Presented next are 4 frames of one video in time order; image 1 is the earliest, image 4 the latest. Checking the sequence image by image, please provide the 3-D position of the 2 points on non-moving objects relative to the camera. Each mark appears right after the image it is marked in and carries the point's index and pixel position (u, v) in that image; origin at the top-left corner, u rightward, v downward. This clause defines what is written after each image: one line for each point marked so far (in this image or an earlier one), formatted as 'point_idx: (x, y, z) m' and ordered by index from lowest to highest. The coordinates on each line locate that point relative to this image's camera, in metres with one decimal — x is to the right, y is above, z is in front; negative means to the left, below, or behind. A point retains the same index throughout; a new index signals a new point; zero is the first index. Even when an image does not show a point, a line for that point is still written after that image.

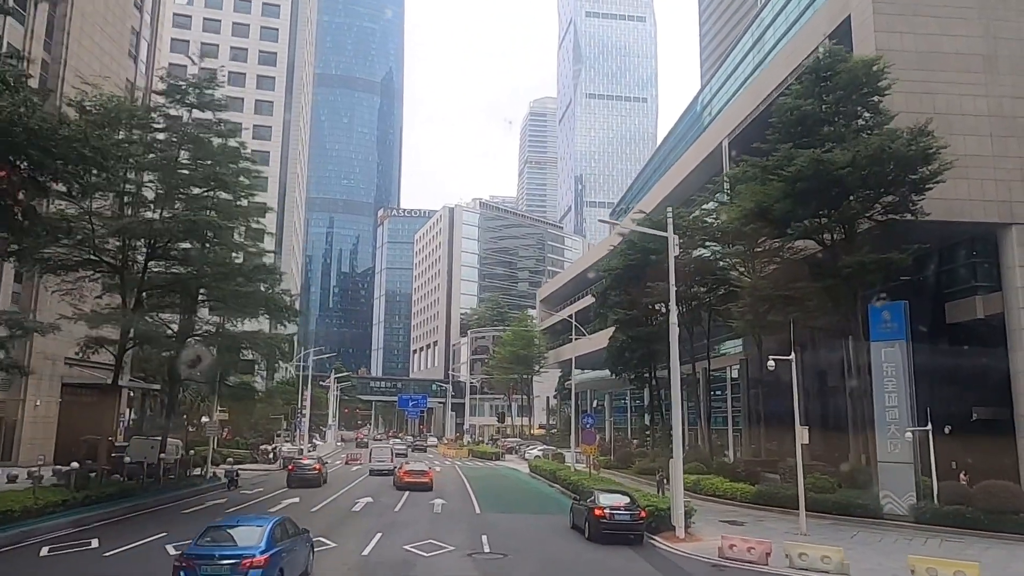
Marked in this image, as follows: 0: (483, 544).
0: (-0.8, -6.7, +19.8) m
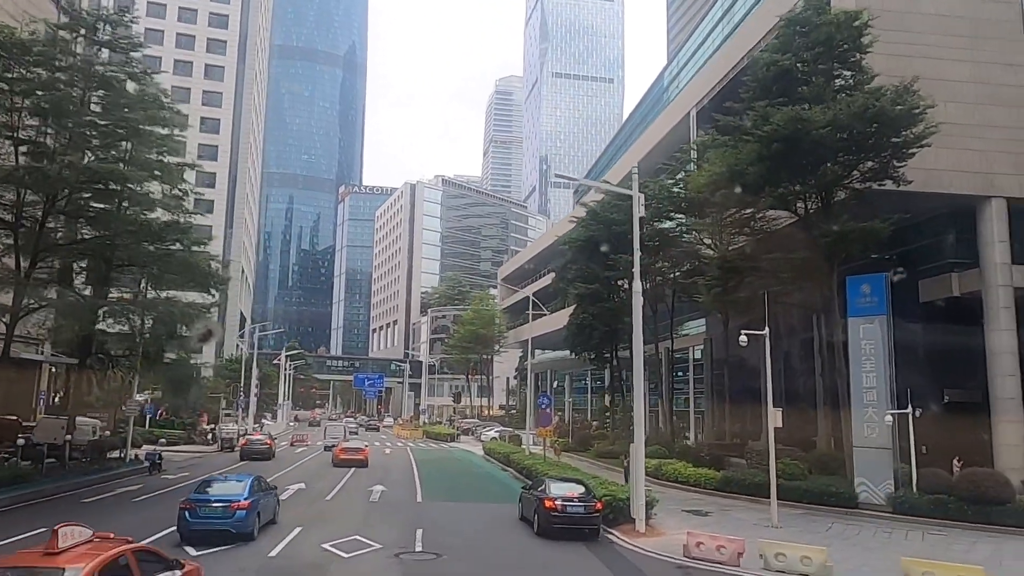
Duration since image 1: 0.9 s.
0: (-2.2, -5.7, +17.3) m
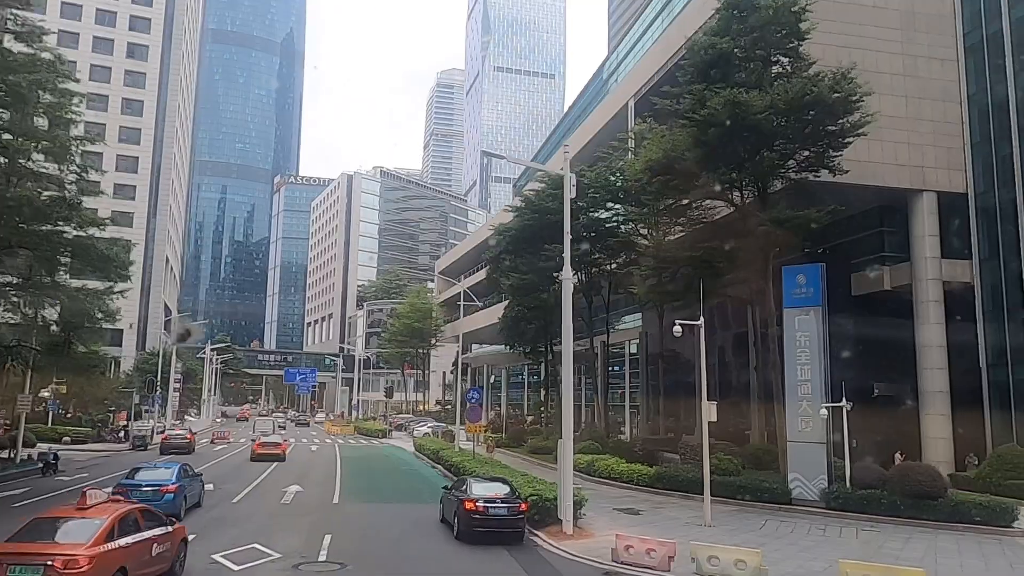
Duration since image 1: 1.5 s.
0: (-3.9, -5.4, +15.7) m
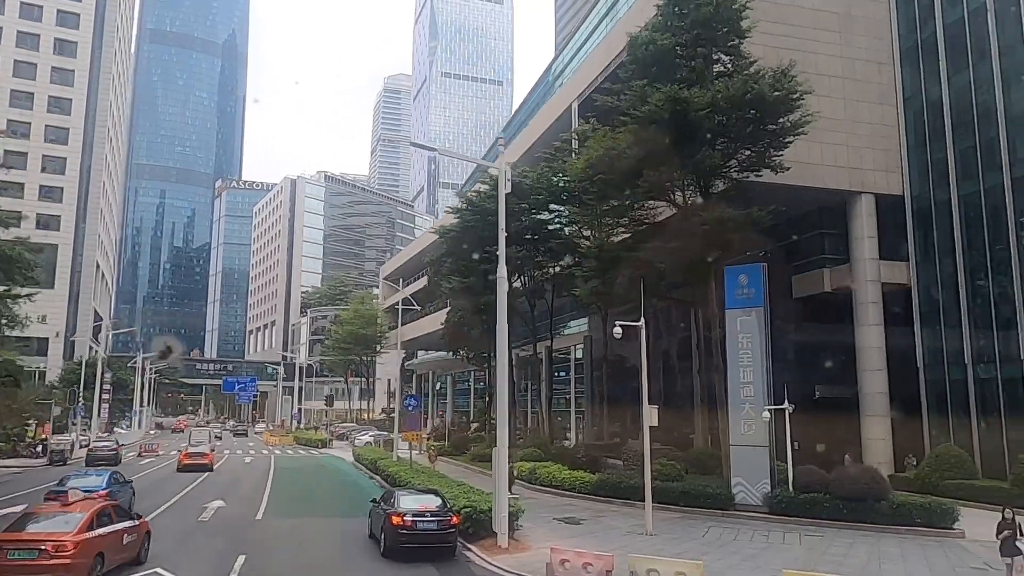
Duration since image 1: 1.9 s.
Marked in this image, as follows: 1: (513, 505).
0: (-5.3, -5.3, +14.4) m
1: (0.0, -5.3, +18.5) m
